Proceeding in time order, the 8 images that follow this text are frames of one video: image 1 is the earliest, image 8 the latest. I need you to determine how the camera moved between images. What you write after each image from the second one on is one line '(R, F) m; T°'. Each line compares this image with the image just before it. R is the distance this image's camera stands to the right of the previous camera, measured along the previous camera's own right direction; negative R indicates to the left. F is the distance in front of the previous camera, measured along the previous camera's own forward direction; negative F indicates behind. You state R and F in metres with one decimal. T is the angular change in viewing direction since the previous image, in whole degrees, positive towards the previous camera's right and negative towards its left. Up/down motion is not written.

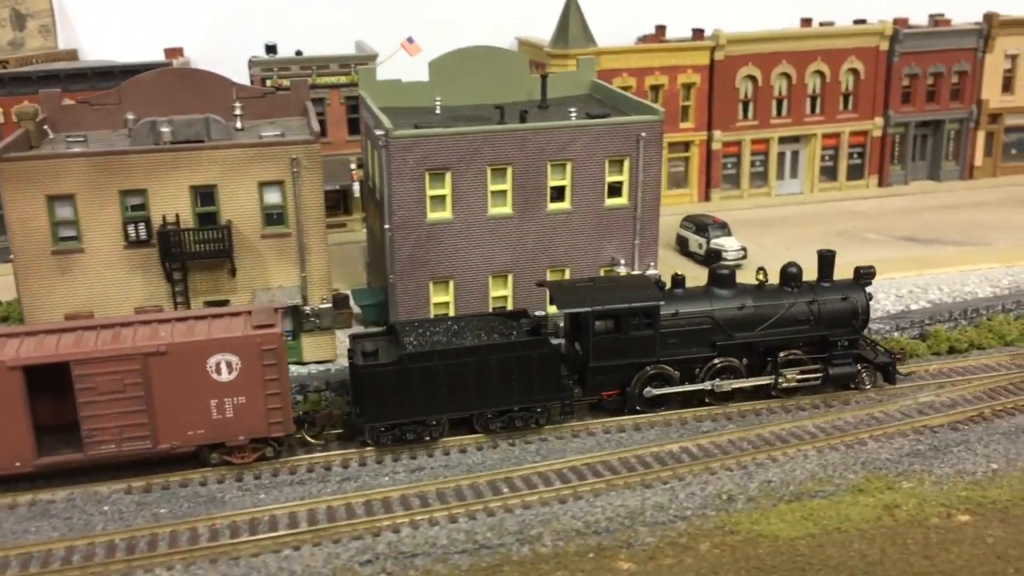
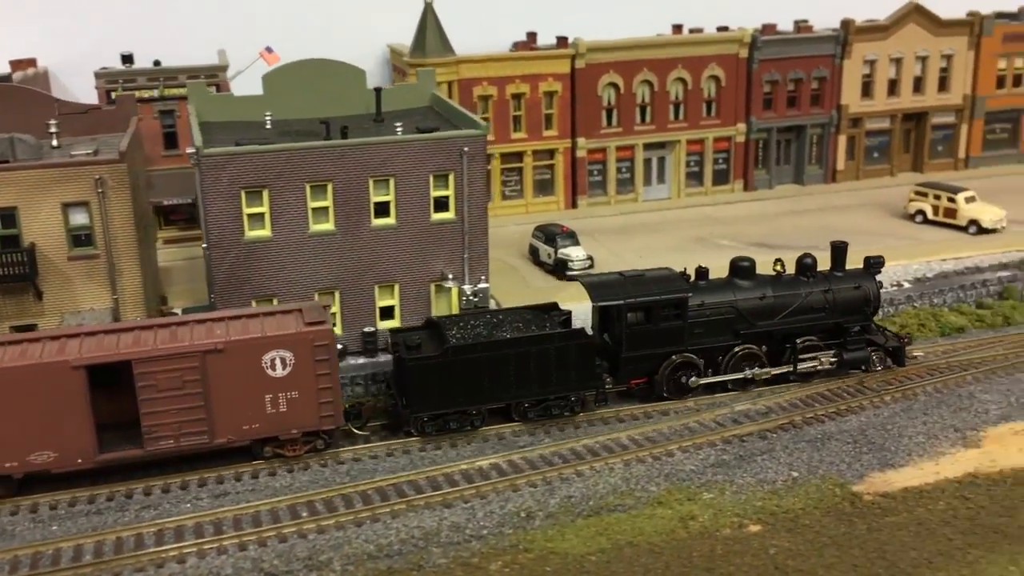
(+2.3, 0.0) m; +3°
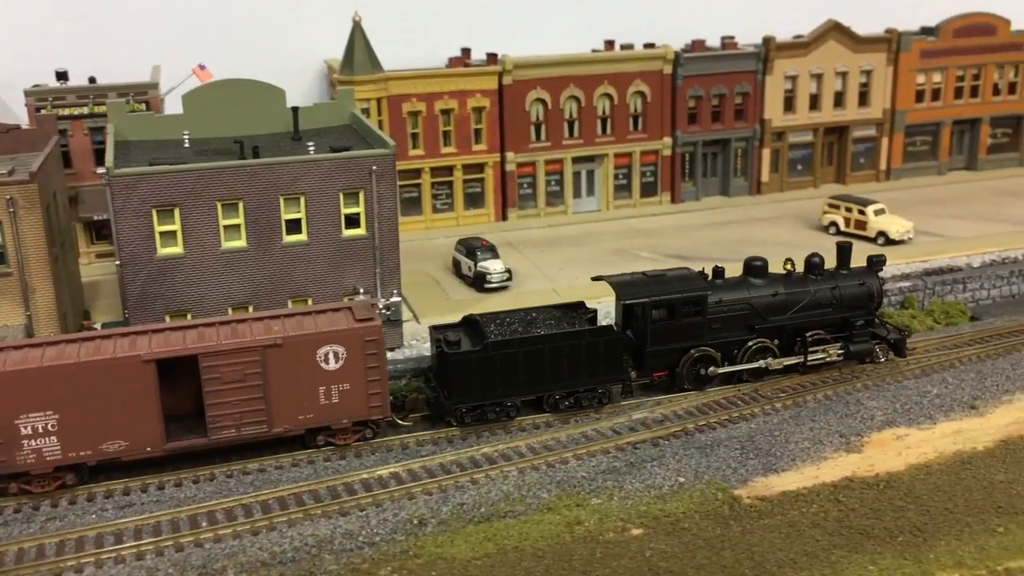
(+1.3, -0.7) m; +1°
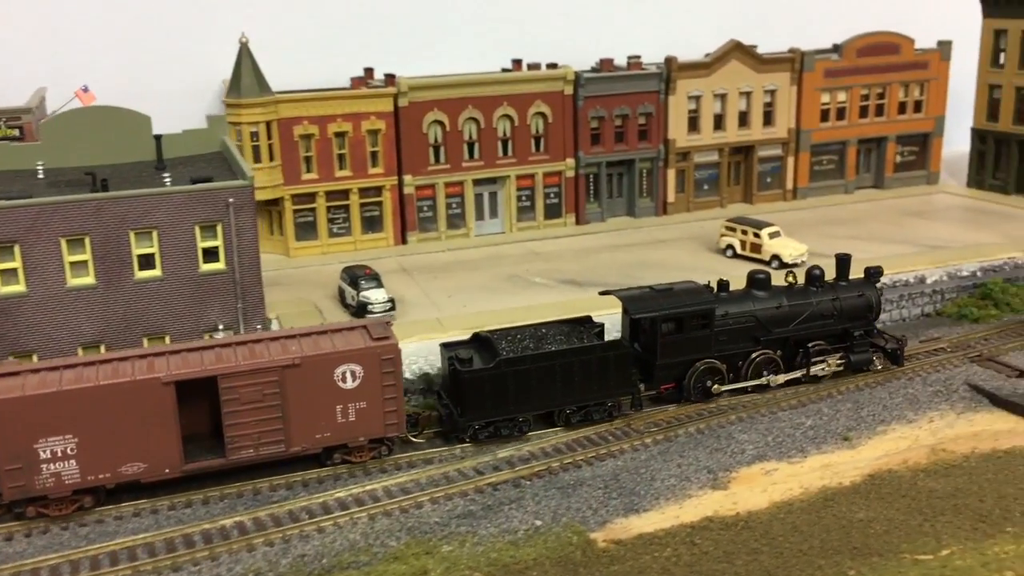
(+1.9, +0.5) m; +2°
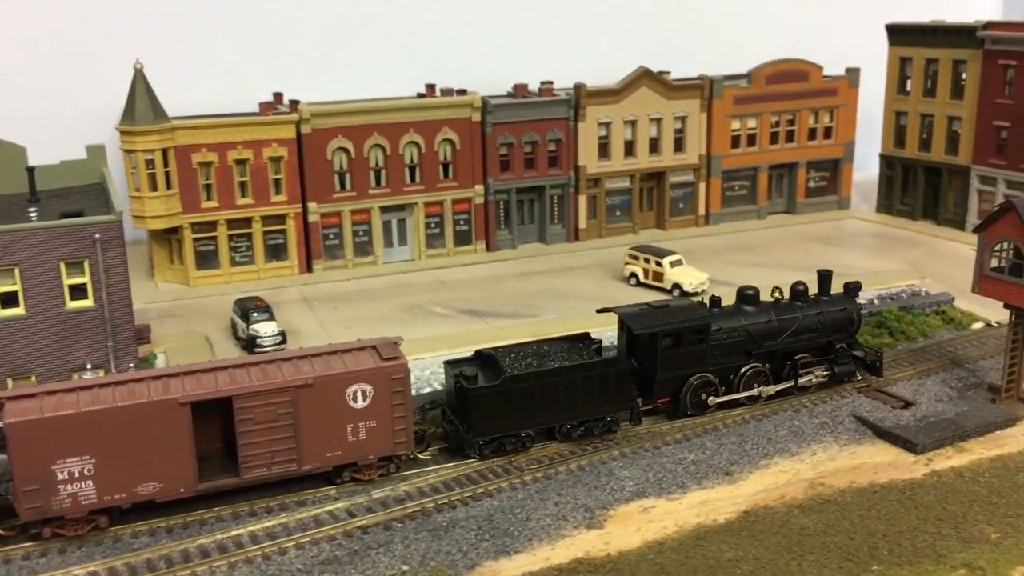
(+1.5, +0.2) m; +2°
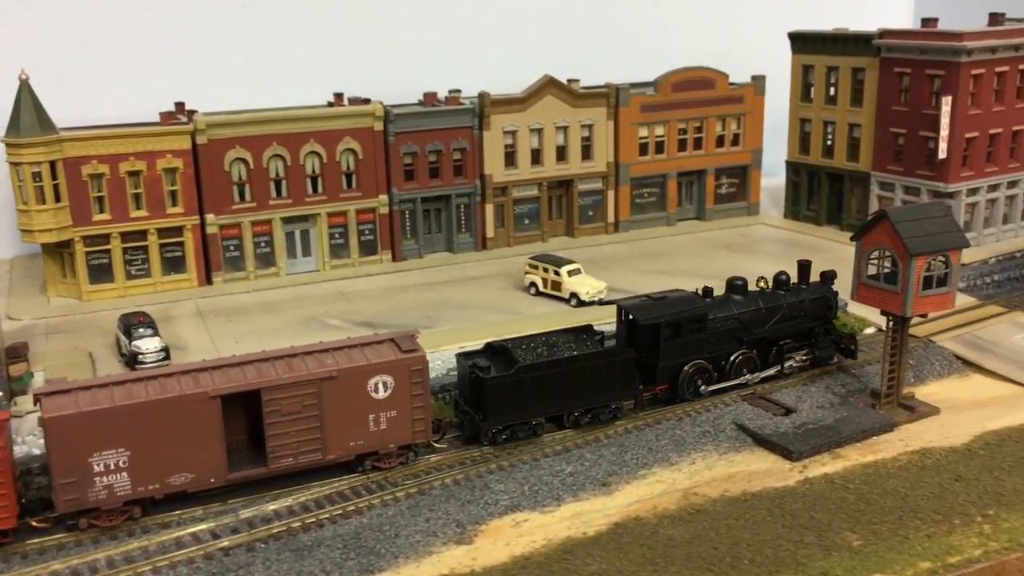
(+1.6, +0.1) m; +2°
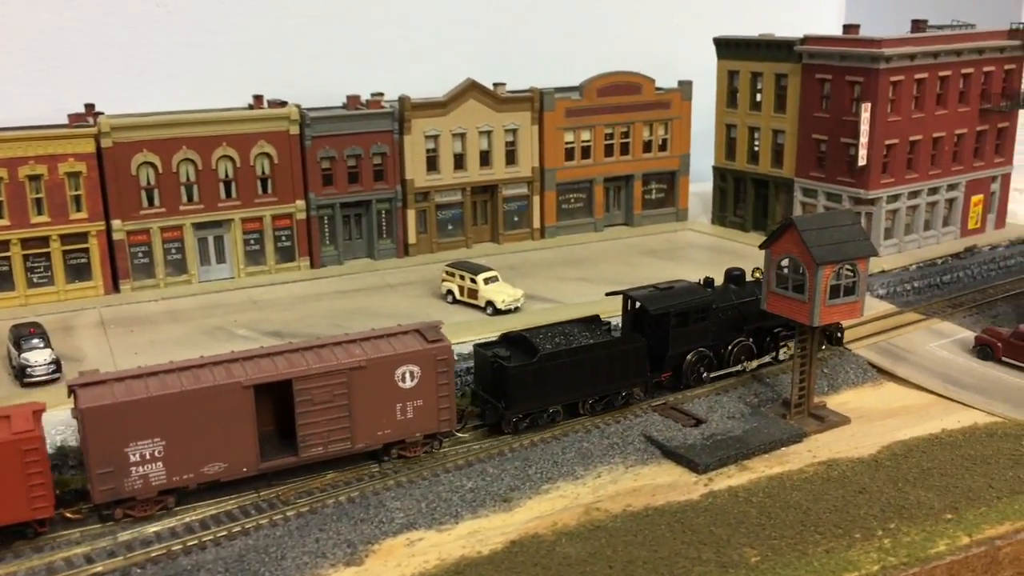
(+1.1, +0.5) m; +2°
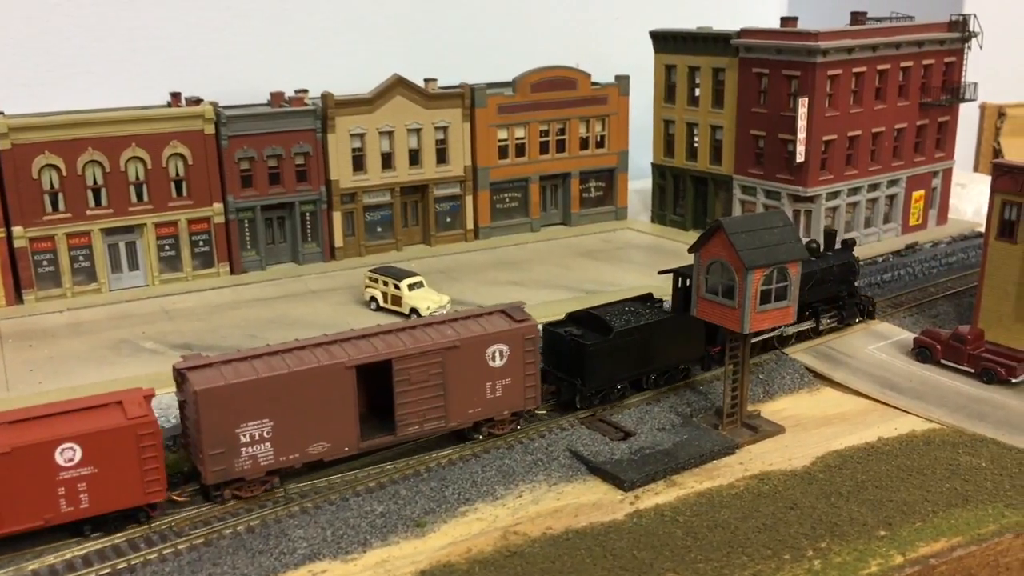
(+0.9, +1.1) m; +2°
